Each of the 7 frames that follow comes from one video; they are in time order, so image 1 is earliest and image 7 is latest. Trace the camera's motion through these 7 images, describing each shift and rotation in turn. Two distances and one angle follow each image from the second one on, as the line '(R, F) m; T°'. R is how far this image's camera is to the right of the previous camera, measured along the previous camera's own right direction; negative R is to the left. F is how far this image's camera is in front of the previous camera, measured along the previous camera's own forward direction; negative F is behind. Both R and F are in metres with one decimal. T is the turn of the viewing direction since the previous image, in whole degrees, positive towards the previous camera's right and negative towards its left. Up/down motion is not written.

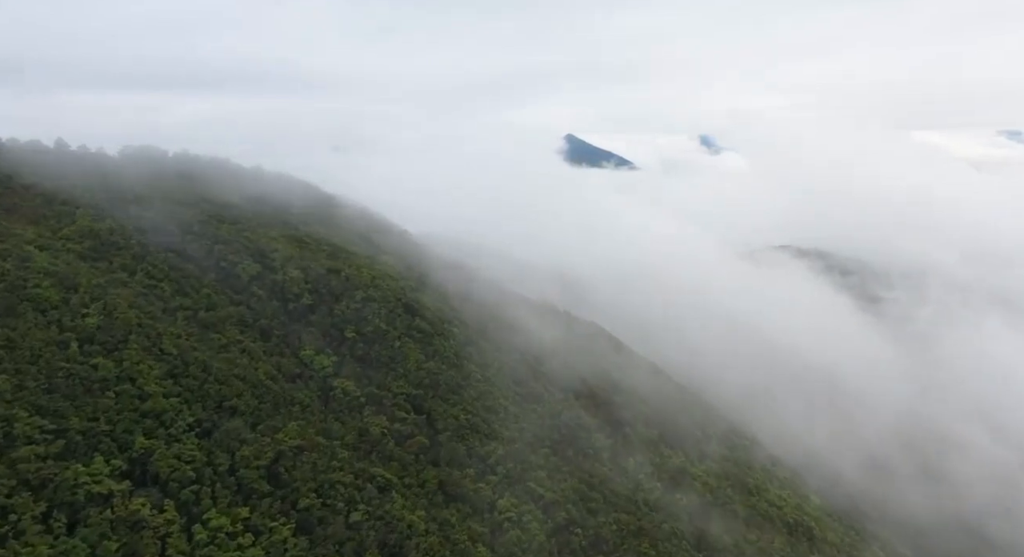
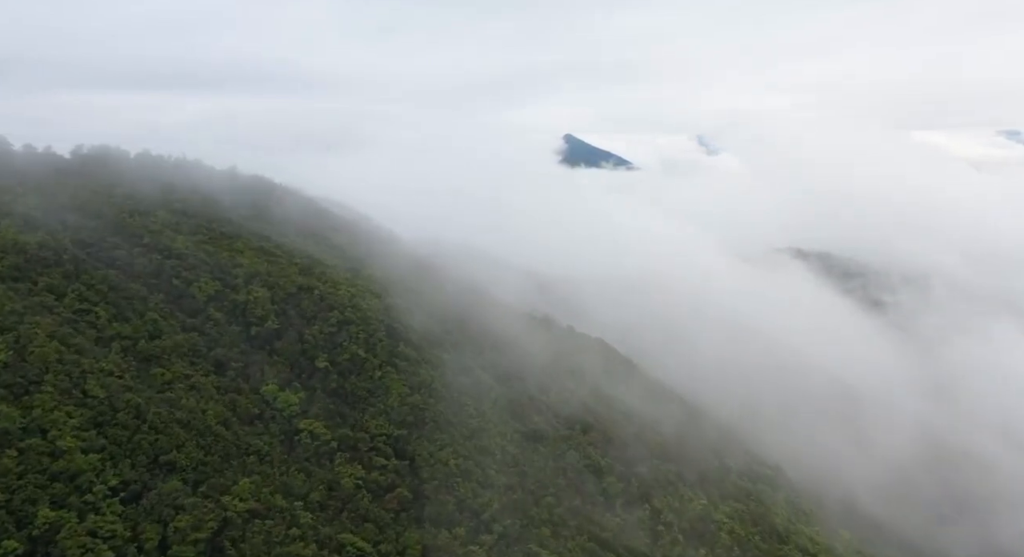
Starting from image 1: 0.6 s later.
(0.0, +4.8) m; 0°
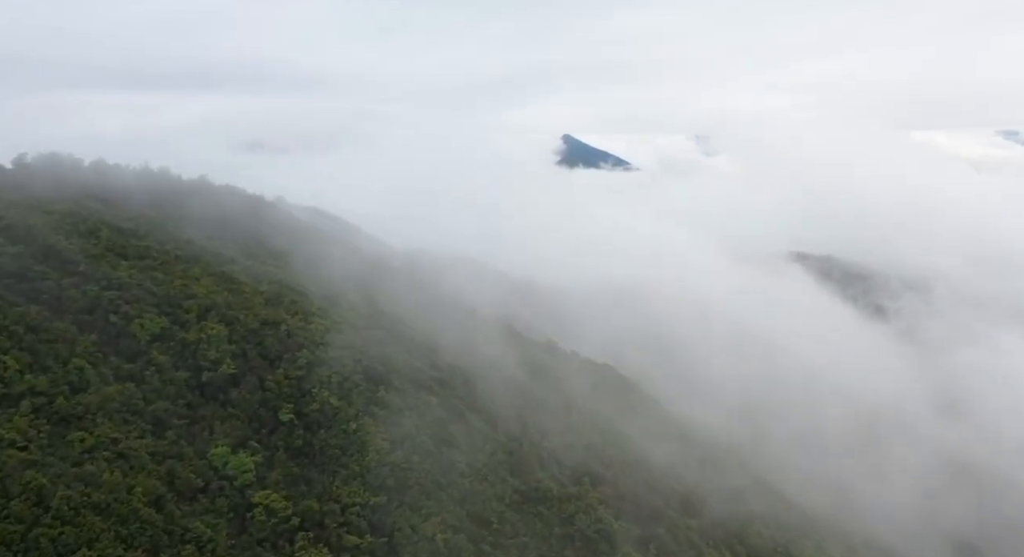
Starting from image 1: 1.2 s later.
(0.0, +4.7) m; 0°
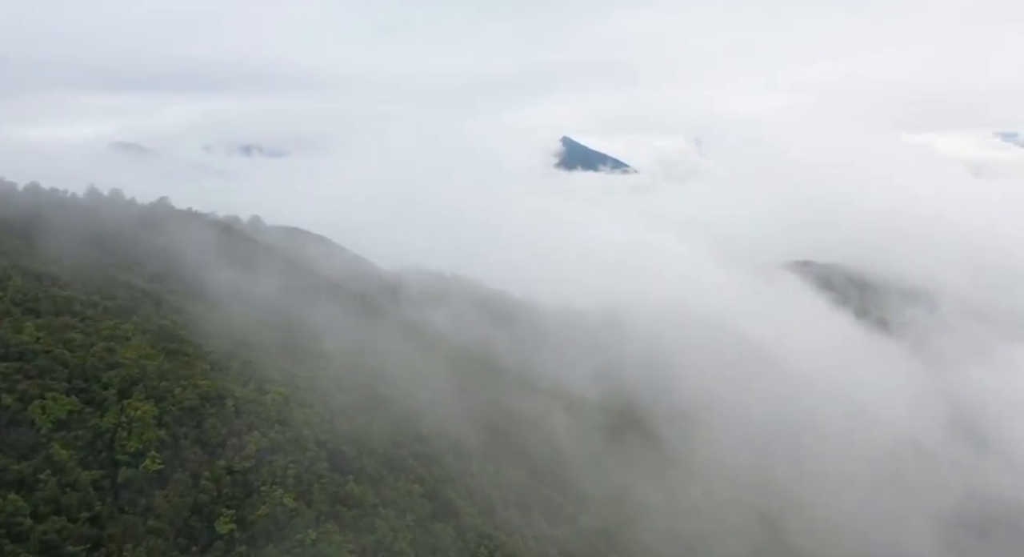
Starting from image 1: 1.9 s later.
(0.0, +5.5) m; 0°
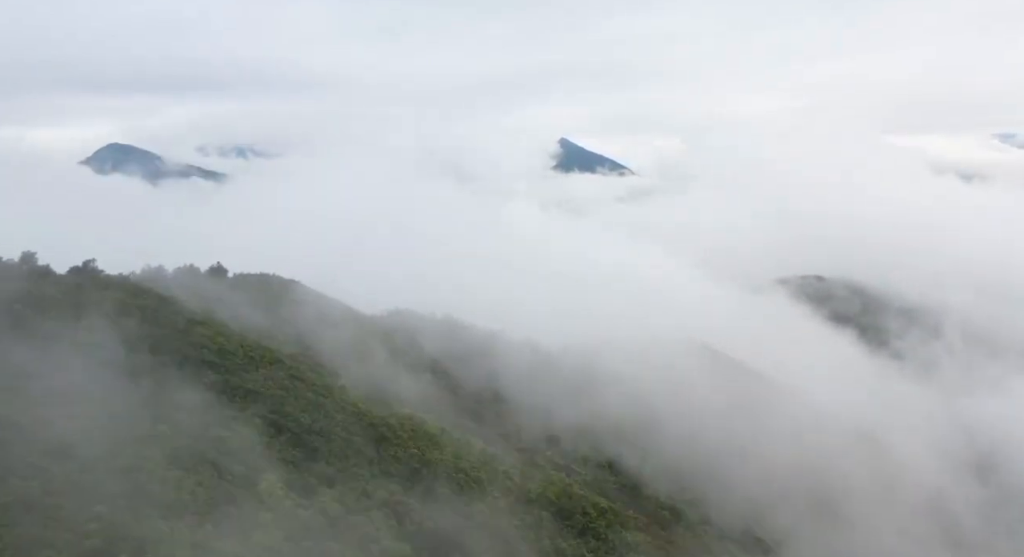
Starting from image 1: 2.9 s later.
(-0.1, +7.4) m; 0°
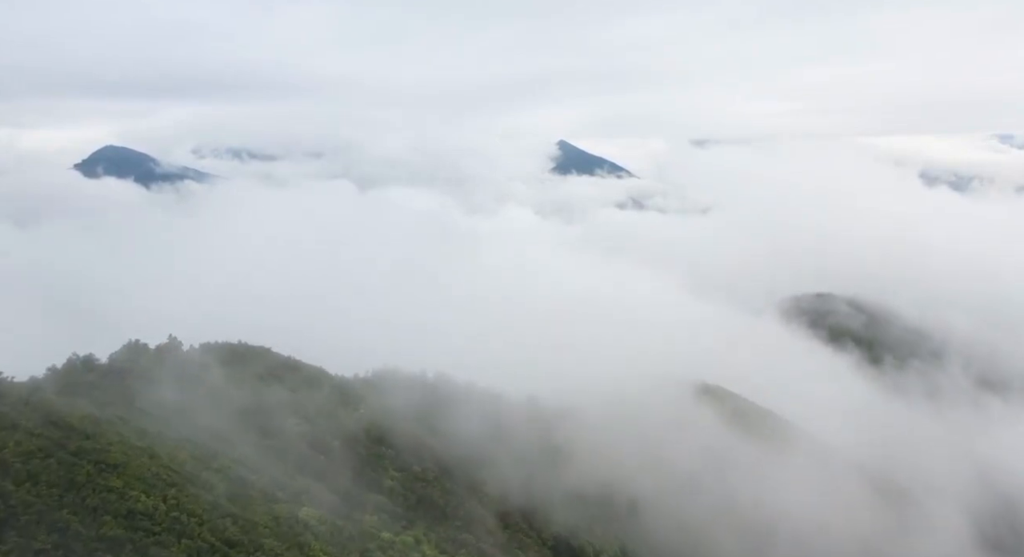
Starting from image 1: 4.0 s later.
(-0.2, +7.2) m; 0°
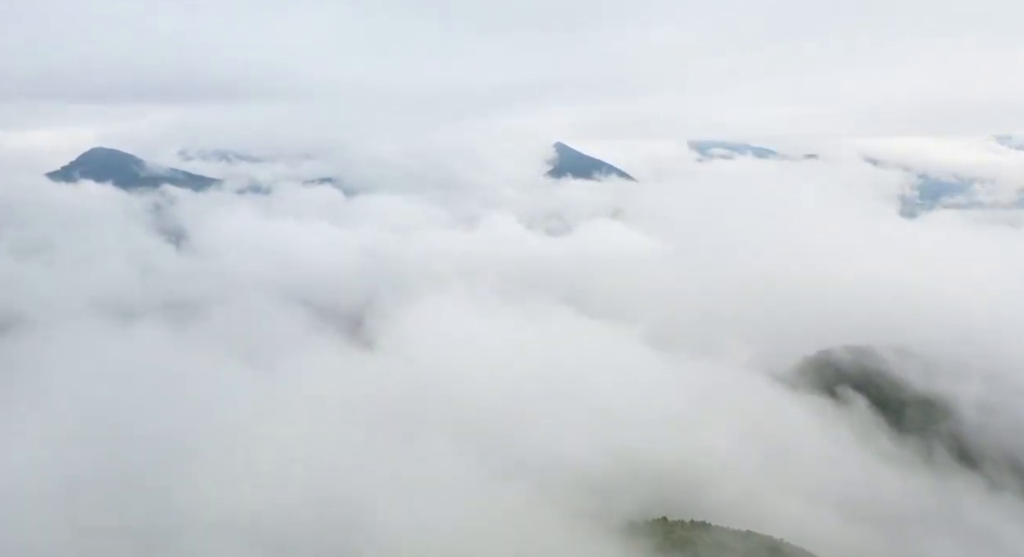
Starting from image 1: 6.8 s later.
(+6.5, +24.3) m; 0°
